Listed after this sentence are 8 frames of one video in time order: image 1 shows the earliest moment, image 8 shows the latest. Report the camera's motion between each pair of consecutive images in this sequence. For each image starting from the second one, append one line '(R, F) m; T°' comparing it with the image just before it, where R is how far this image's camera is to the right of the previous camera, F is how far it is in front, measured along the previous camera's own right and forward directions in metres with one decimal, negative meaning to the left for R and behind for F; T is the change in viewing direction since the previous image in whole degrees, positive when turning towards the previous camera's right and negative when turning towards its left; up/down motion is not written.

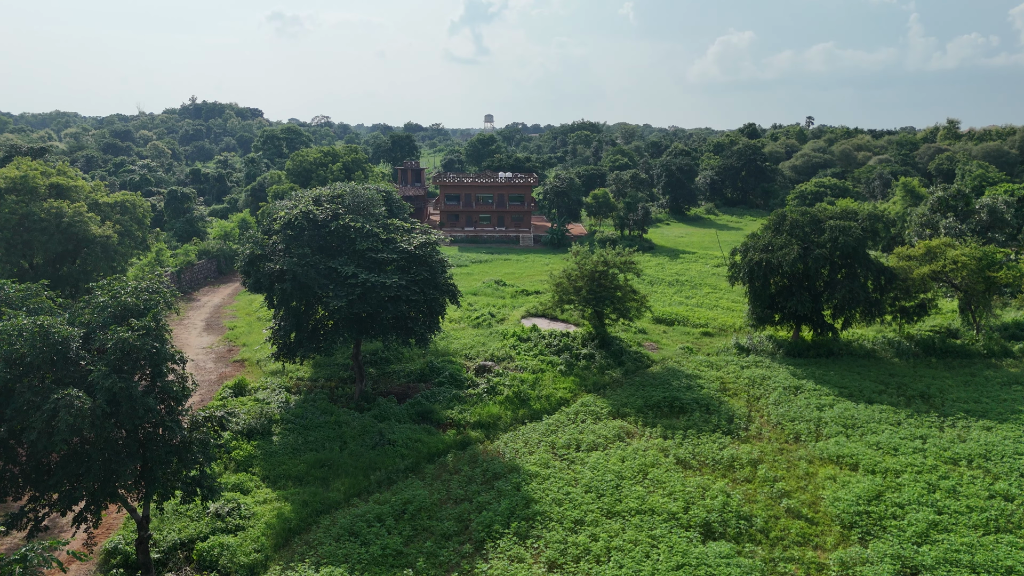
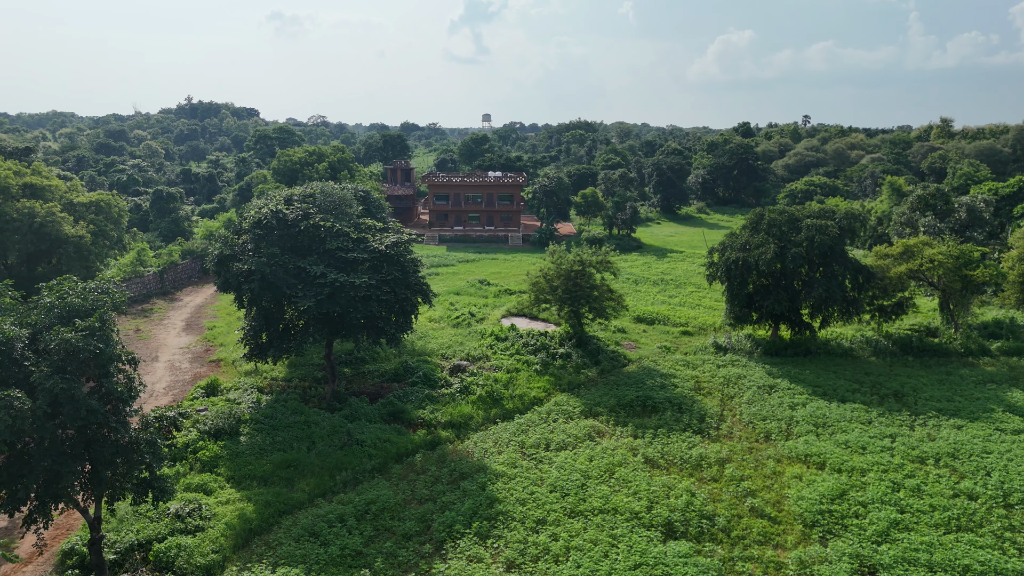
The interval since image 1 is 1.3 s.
(+0.6, 0.0) m; 0°
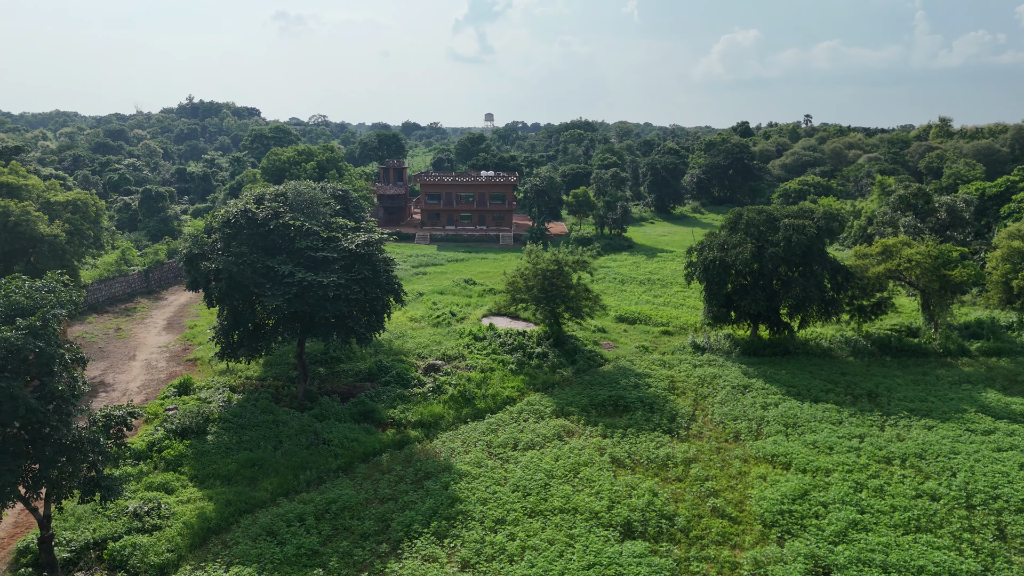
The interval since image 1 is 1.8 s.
(+0.7, 0.0) m; 0°
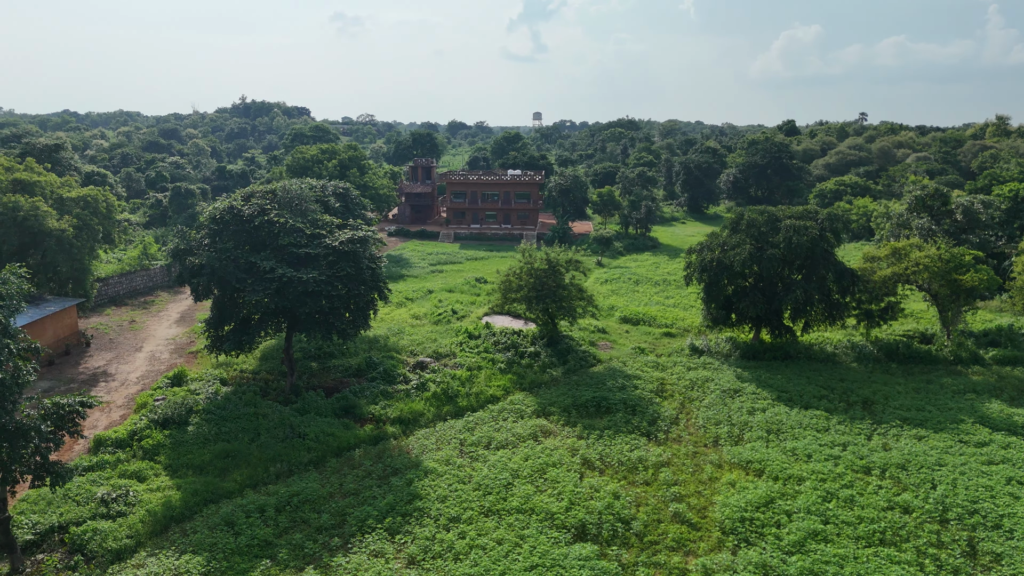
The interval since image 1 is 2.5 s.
(+1.4, +0.1) m; -4°
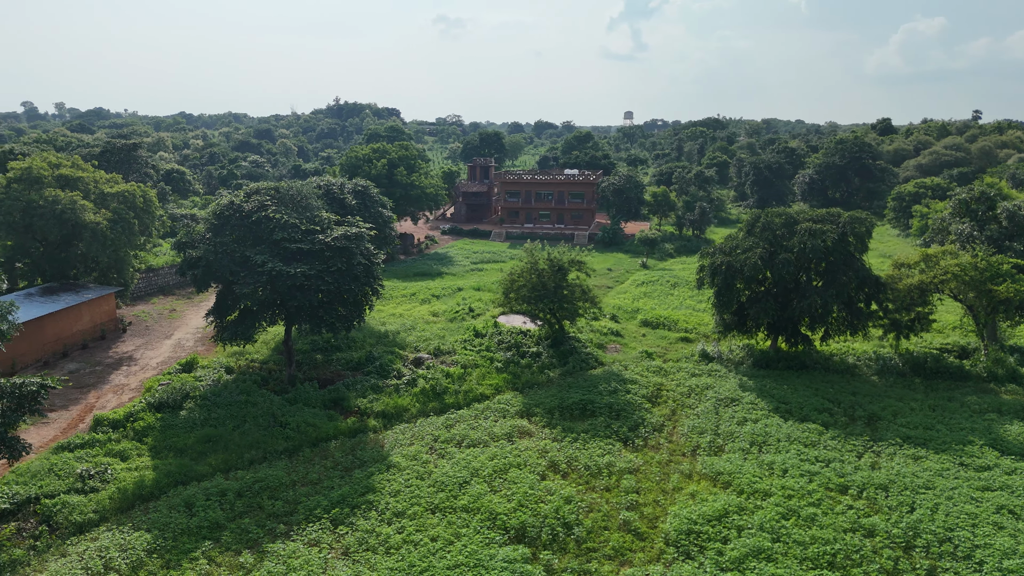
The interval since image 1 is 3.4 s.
(+2.2, +0.2) m; -7°
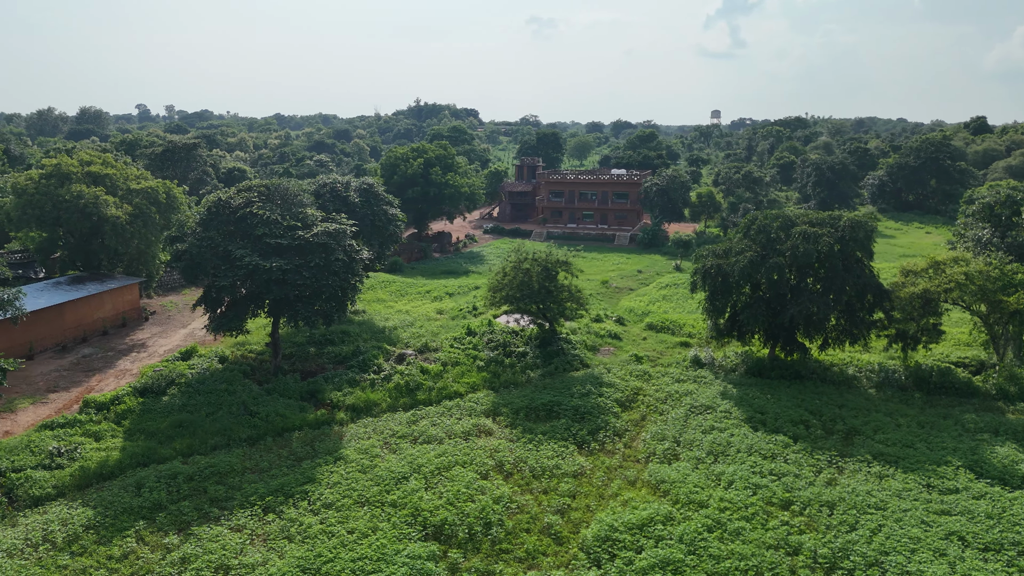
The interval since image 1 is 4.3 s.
(+2.4, +0.2) m; -6°
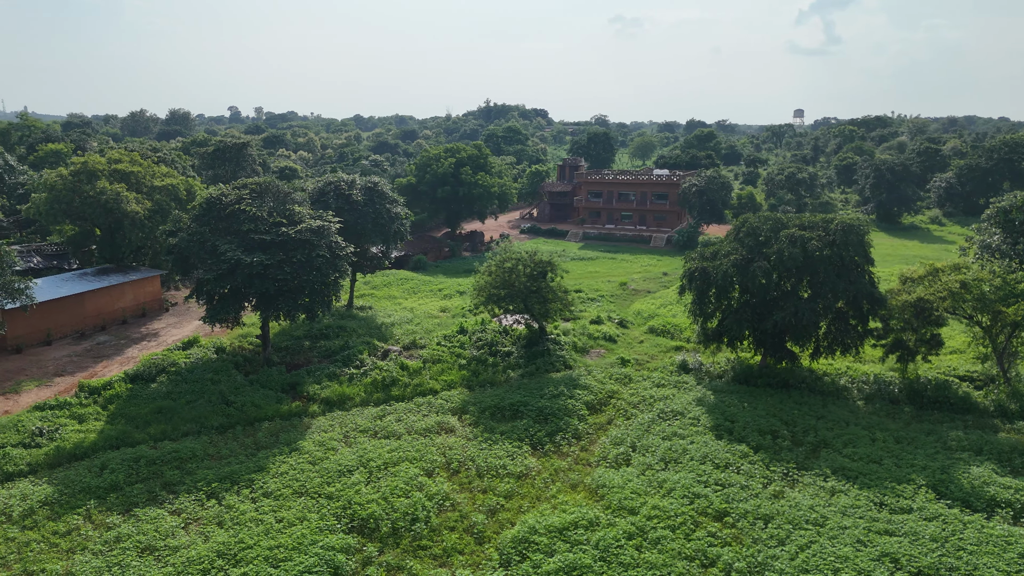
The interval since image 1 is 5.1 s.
(+2.3, +0.1) m; -6°
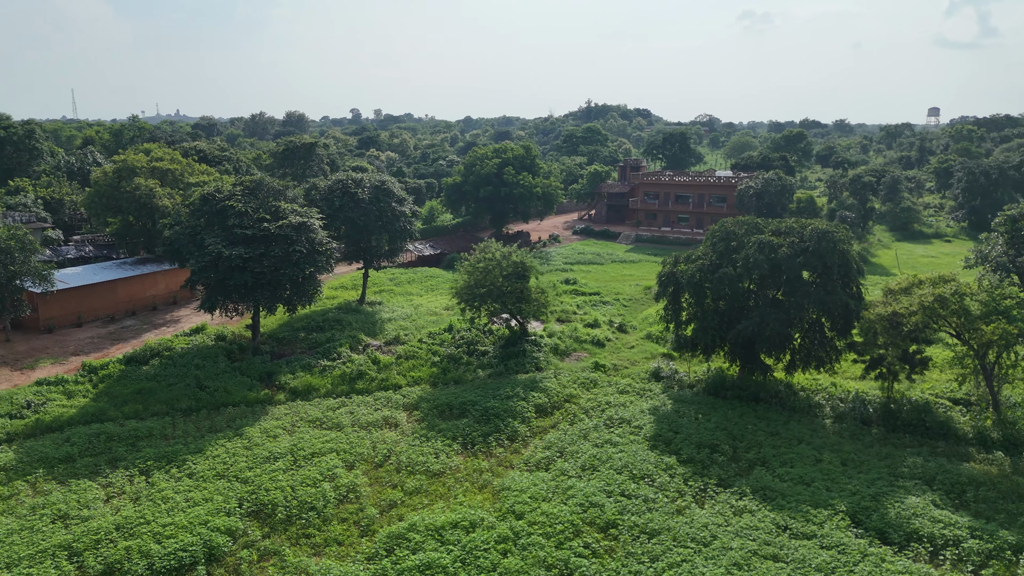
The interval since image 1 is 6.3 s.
(+3.3, +0.2) m; -8°
